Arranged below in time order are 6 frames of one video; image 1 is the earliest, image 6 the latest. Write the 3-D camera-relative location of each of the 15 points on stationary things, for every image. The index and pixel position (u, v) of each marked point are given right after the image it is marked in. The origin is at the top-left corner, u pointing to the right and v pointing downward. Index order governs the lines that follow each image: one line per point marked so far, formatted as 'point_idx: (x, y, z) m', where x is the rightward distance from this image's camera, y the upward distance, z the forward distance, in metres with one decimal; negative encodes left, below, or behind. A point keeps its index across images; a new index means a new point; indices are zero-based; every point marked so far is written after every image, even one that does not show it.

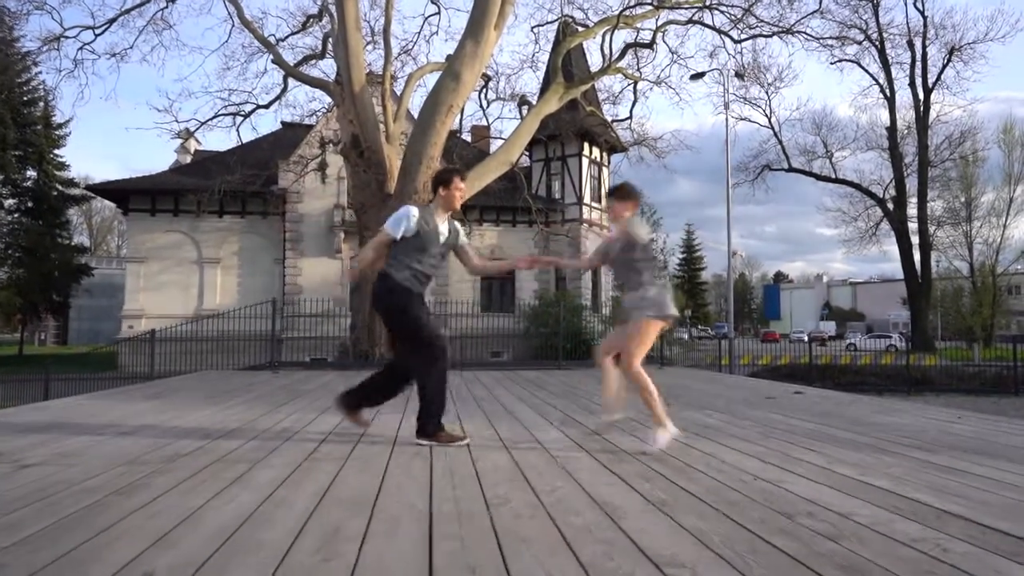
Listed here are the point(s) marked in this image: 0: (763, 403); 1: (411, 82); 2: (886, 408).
0: (+2.7, -1.2, +8.2) m
1: (-2.5, +5.0, +19.0) m
2: (+3.9, -1.2, +7.9) m
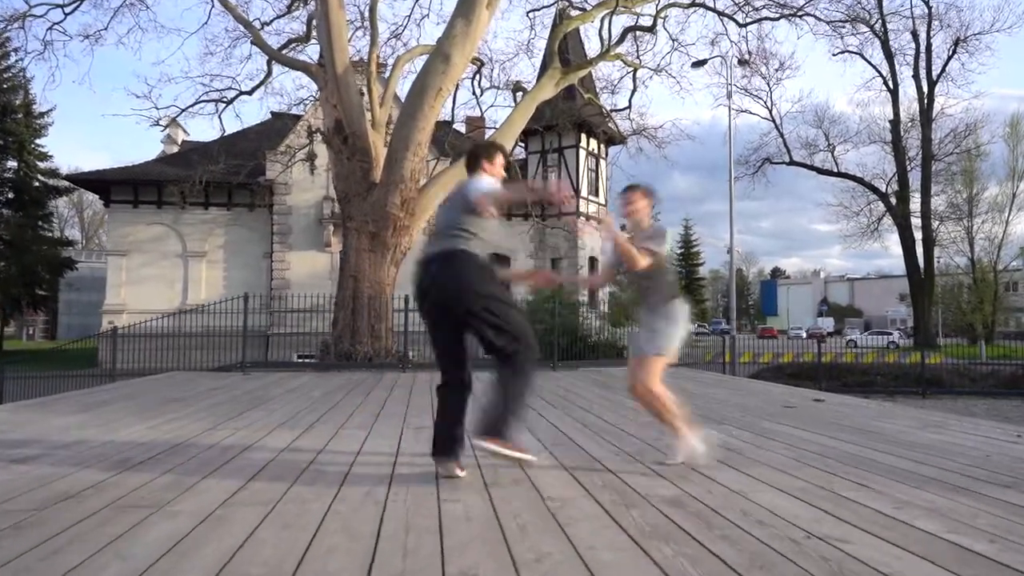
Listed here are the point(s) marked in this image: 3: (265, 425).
0: (+2.5, -1.2, +7.2) m
1: (-2.7, +5.2, +18.0) m
2: (+3.8, -1.2, +7.0) m
3: (-2.0, -1.1, +6.2) m
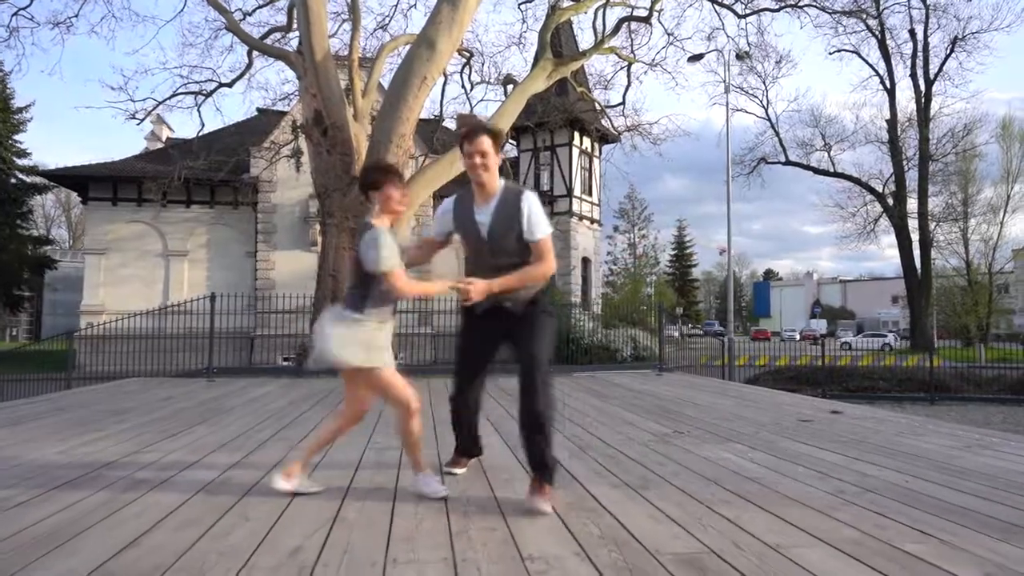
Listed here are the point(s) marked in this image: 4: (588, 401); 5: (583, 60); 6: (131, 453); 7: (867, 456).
0: (+2.4, -1.2, +6.4) m
1: (-2.9, +5.2, +17.1) m
2: (+3.6, -1.2, +6.2) m
3: (-2.2, -1.1, +5.4) m
4: (+0.9, -1.3, +9.1) m
5: (+1.8, +5.7, +19.2) m
6: (-2.5, -1.1, +5.0) m
7: (+2.4, -1.1, +5.2) m
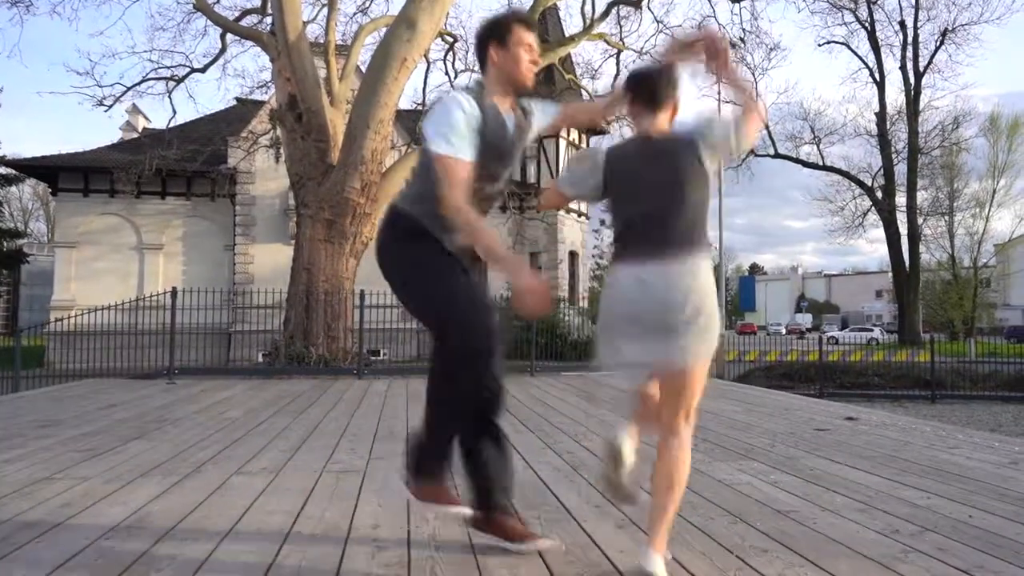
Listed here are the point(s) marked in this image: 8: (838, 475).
0: (+2.3, -1.1, +5.7) m
1: (-3.2, +5.3, +16.3) m
2: (+3.5, -1.2, +5.5) m
3: (-2.3, -1.1, +4.6) m
4: (+0.7, -1.3, +8.4) m
5: (+1.4, +5.8, +18.4) m
6: (-2.6, -1.0, +4.2) m
7: (+2.3, -1.1, +4.5) m
8: (+1.9, -1.1, +4.5) m
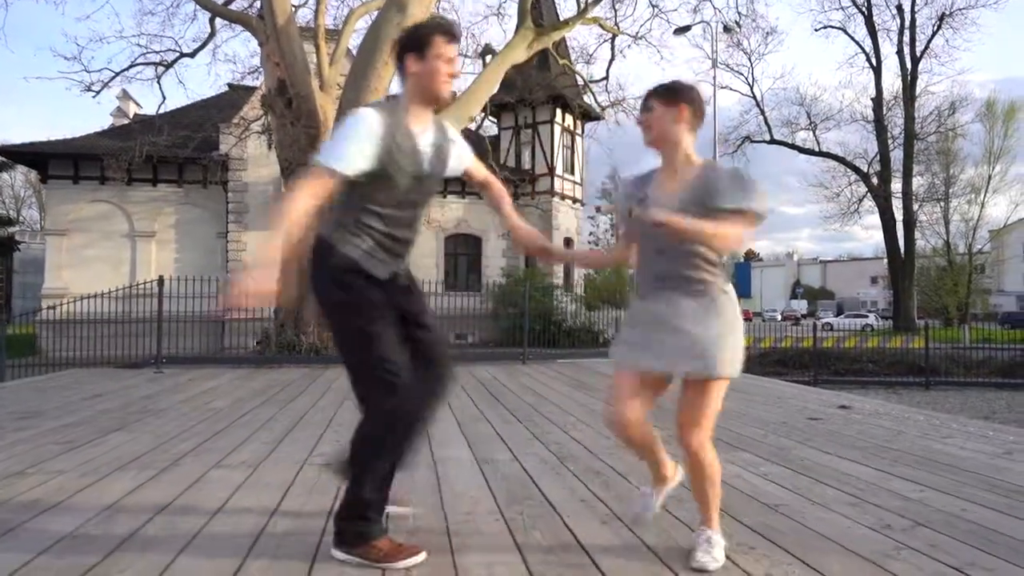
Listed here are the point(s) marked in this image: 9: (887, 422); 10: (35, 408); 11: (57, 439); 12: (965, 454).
0: (+2.2, -1.1, +5.6) m
1: (-3.4, +5.5, +16.0) m
2: (+3.4, -1.1, +5.4) m
3: (-2.4, -1.0, +4.5) m
4: (+0.6, -1.1, +8.3) m
5: (+1.3, +6.1, +18.2) m
6: (-2.6, -1.0, +4.1) m
7: (+2.2, -1.0, +4.4) m
8: (+1.8, -1.0, +4.4) m
9: (+3.1, -1.1, +6.3) m
10: (-4.2, -1.0, +6.7) m
11: (-3.1, -1.0, +5.3) m
12: (+2.8, -1.0, +4.9) m
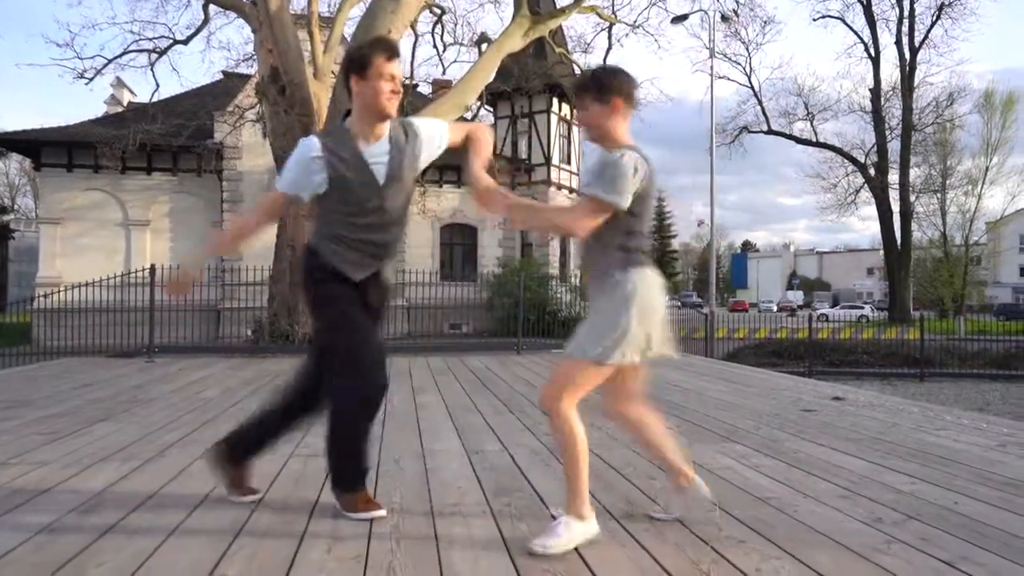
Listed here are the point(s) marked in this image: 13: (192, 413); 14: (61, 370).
0: (+2.1, -1.0, +5.5) m
1: (-3.4, +5.7, +15.9) m
2: (+3.4, -1.0, +5.4) m
3: (-2.4, -1.0, +4.4) m
4: (+0.5, -1.0, +8.2) m
5: (+1.2, +6.4, +18.1) m
6: (-2.7, -0.9, +4.0) m
7: (+2.1, -1.0, +4.3) m
8: (+1.8, -1.0, +4.4) m
9: (+3.0, -1.0, +6.3) m
10: (-4.2, -0.9, +6.7) m
11: (-3.2, -0.9, +5.2) m
12: (+2.8, -1.0, +4.8) m
13: (-2.5, -1.0, +6.1) m
14: (-5.3, -1.0, +9.2) m
